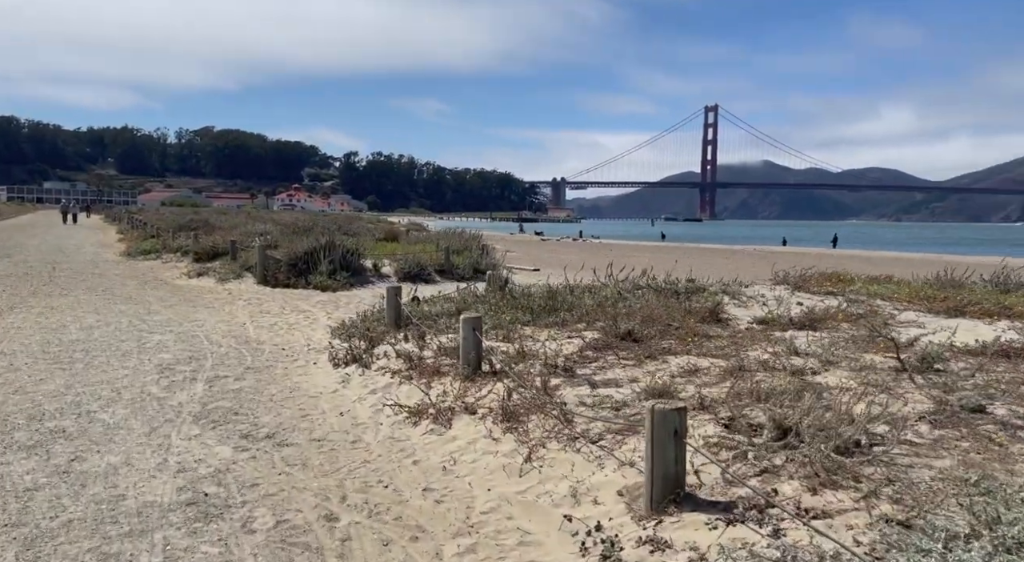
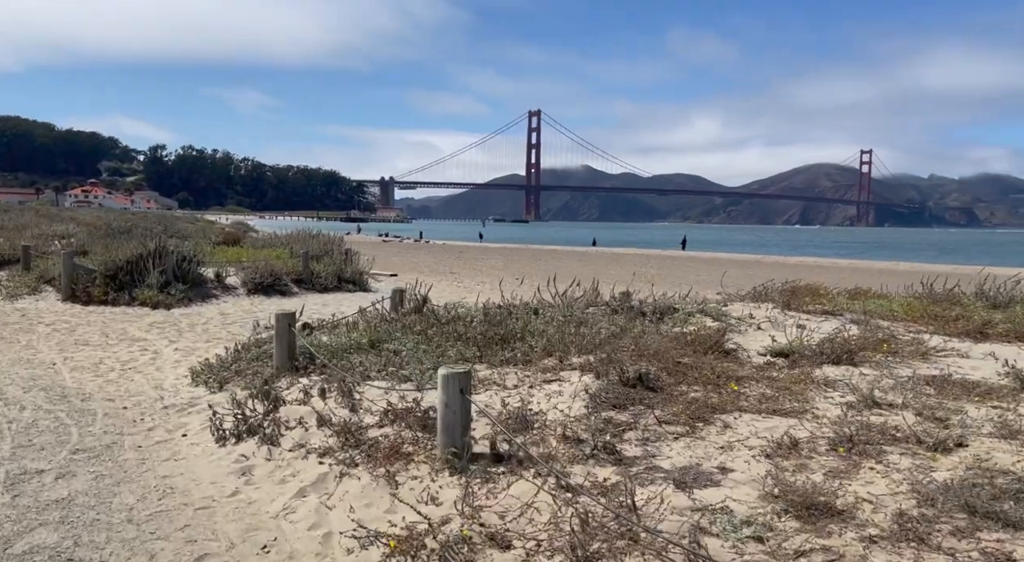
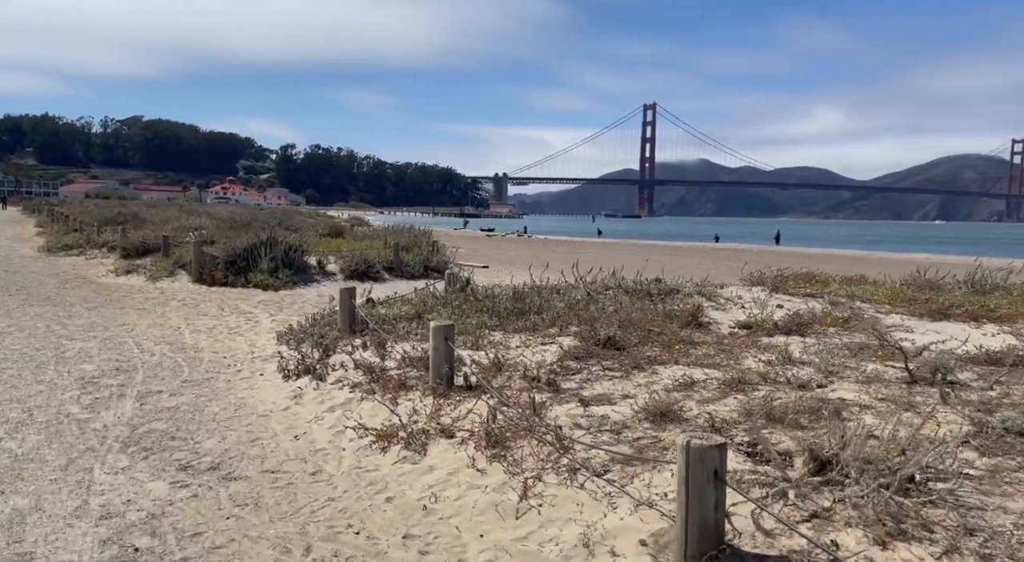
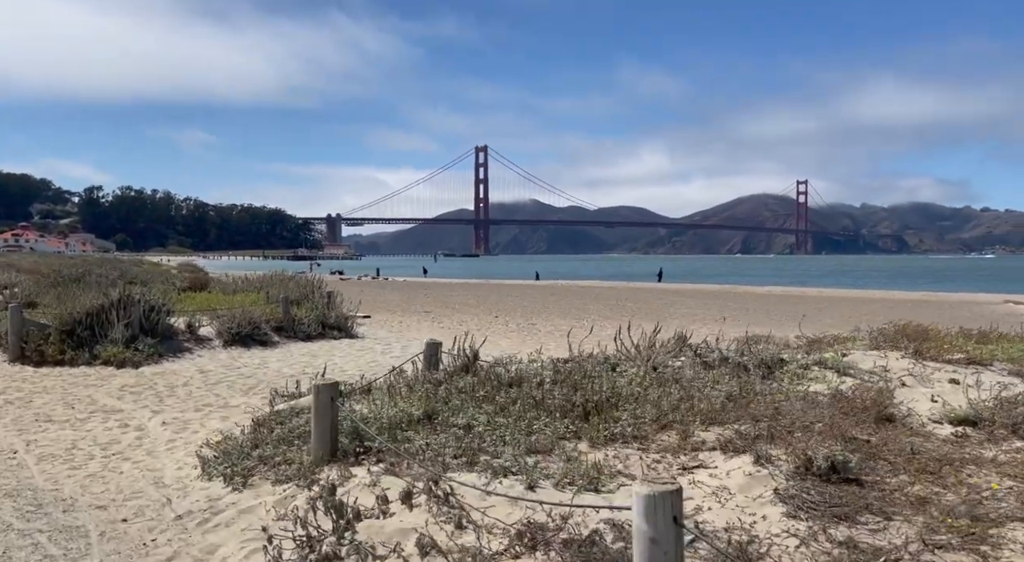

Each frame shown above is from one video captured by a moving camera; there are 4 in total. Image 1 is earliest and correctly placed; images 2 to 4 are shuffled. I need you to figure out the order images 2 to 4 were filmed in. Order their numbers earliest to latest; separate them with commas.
3, 2, 4
